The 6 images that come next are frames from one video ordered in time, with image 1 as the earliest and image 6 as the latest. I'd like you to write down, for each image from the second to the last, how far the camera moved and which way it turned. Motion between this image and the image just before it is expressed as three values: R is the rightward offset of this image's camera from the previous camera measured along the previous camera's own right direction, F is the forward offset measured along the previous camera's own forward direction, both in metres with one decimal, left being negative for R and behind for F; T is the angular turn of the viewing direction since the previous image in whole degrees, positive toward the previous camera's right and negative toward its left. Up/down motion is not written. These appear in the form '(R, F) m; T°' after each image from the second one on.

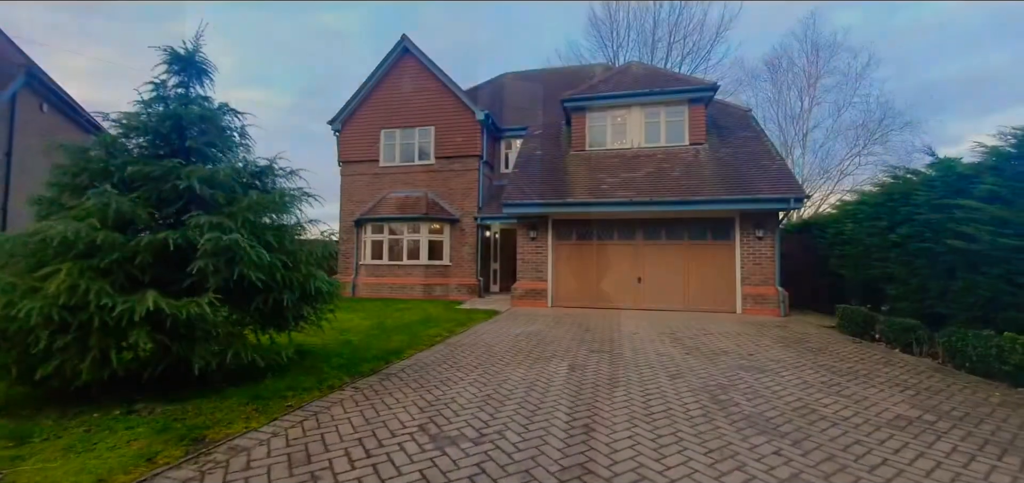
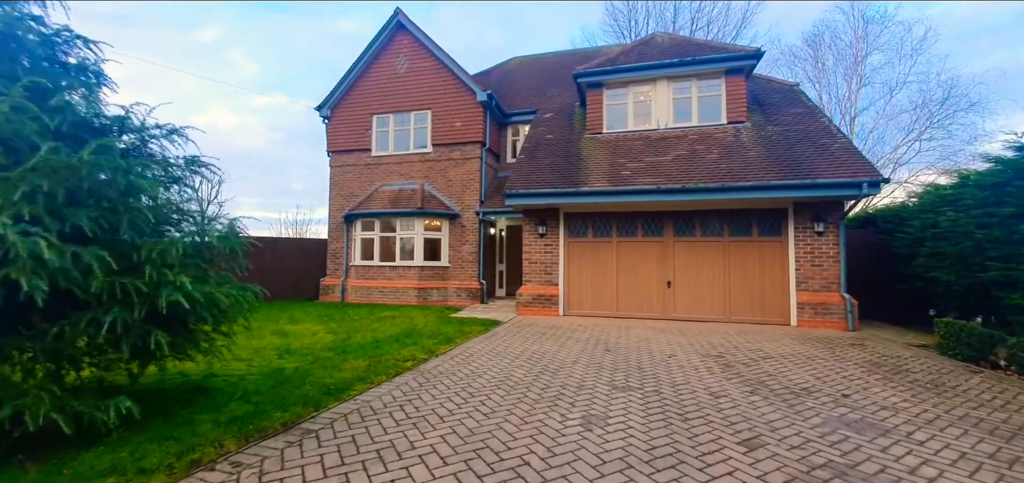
(+0.3, +2.0) m; -2°
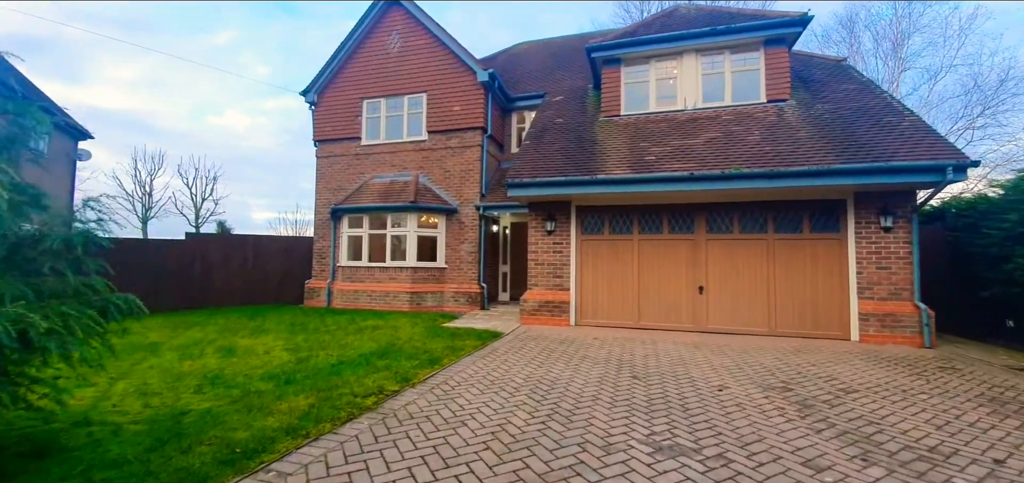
(+0.1, +1.5) m; -1°
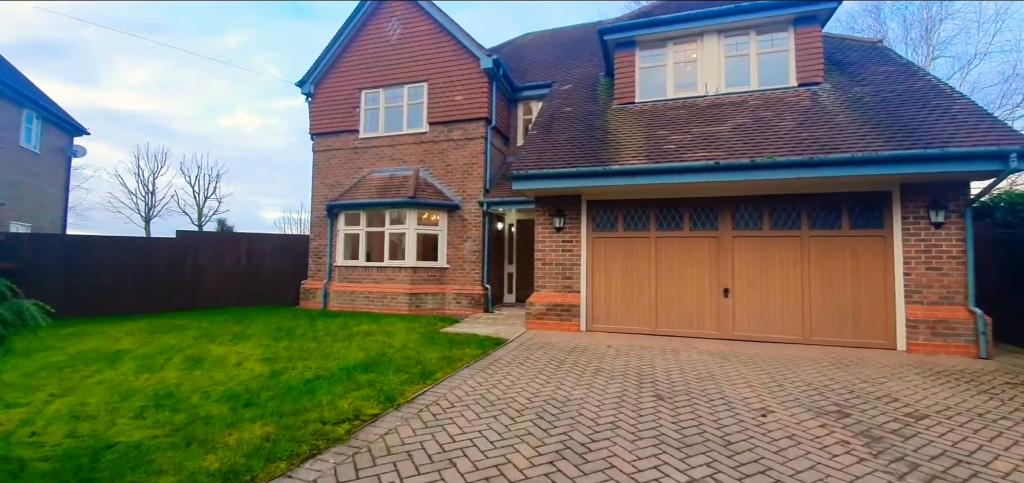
(+0.1, +0.8) m; -1°
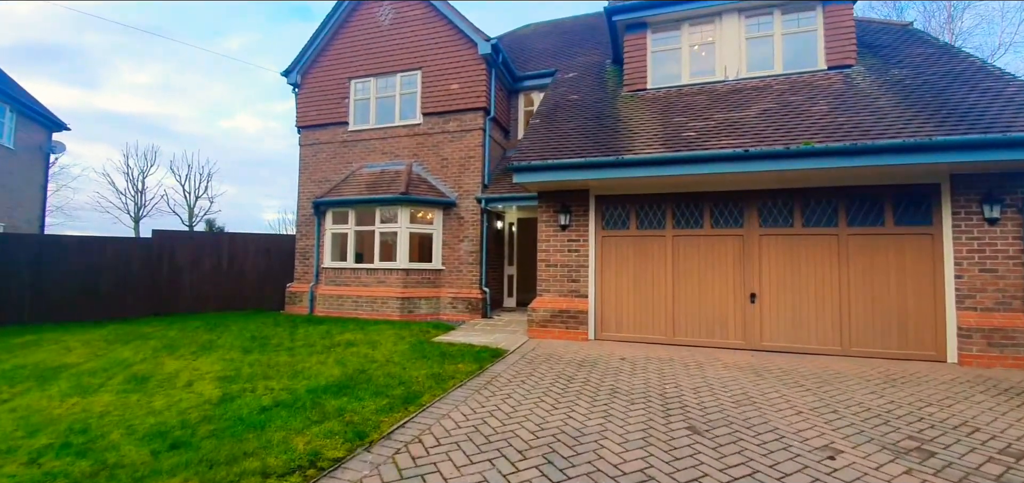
(0.0, +0.8) m; 0°
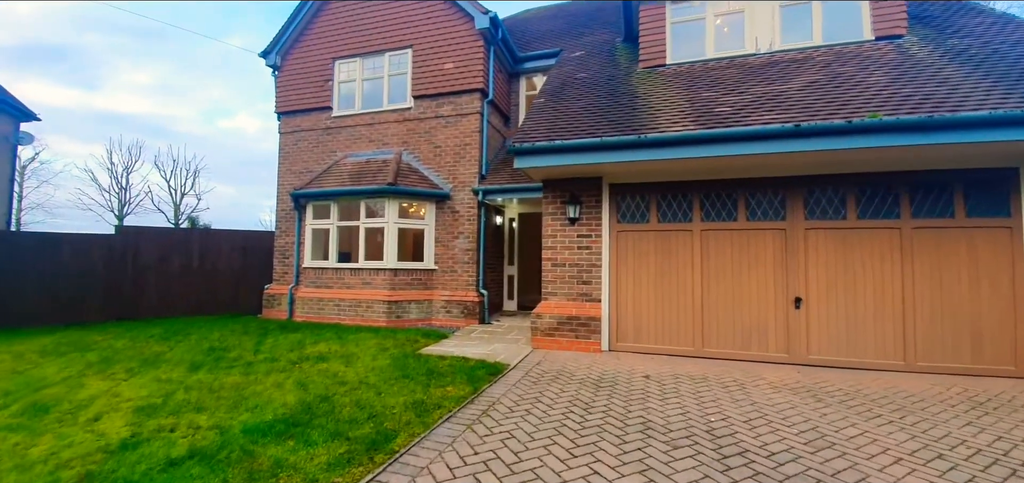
(0.0, +1.1) m; 0°
